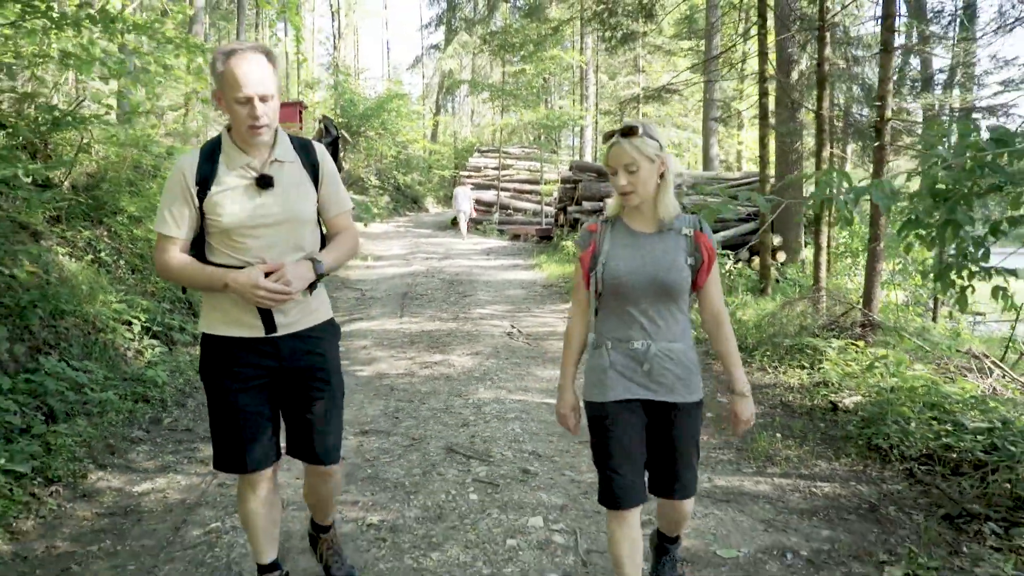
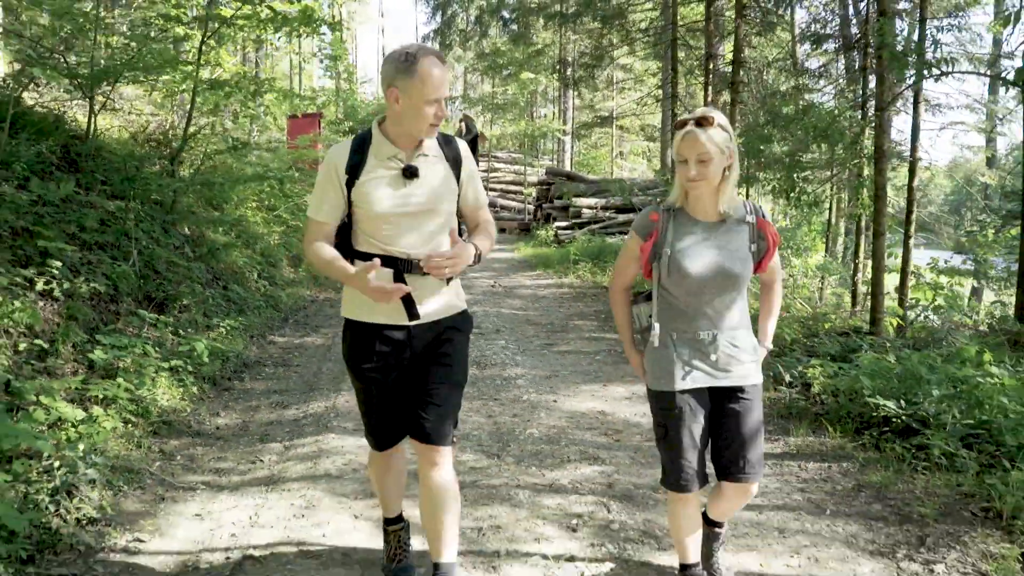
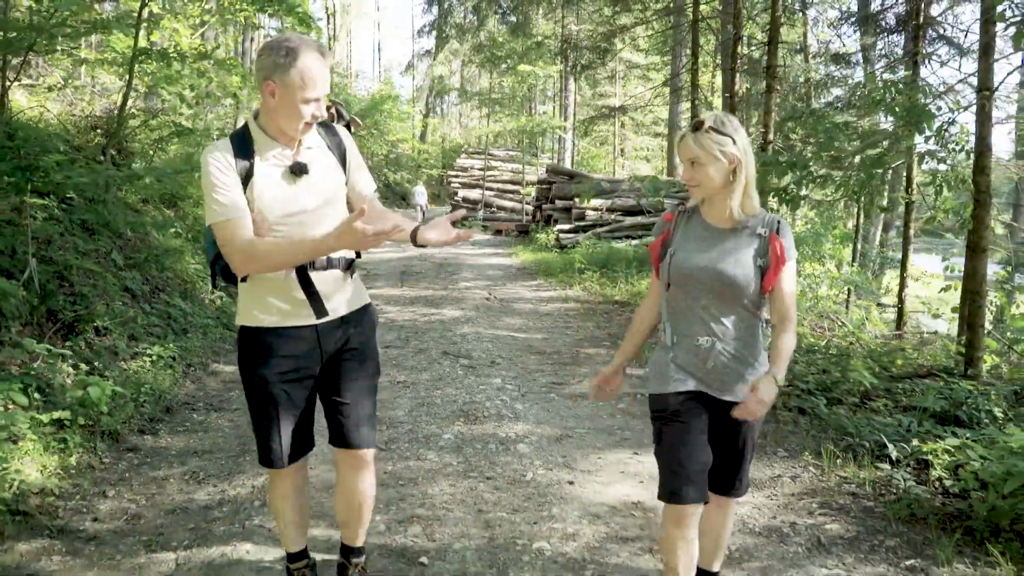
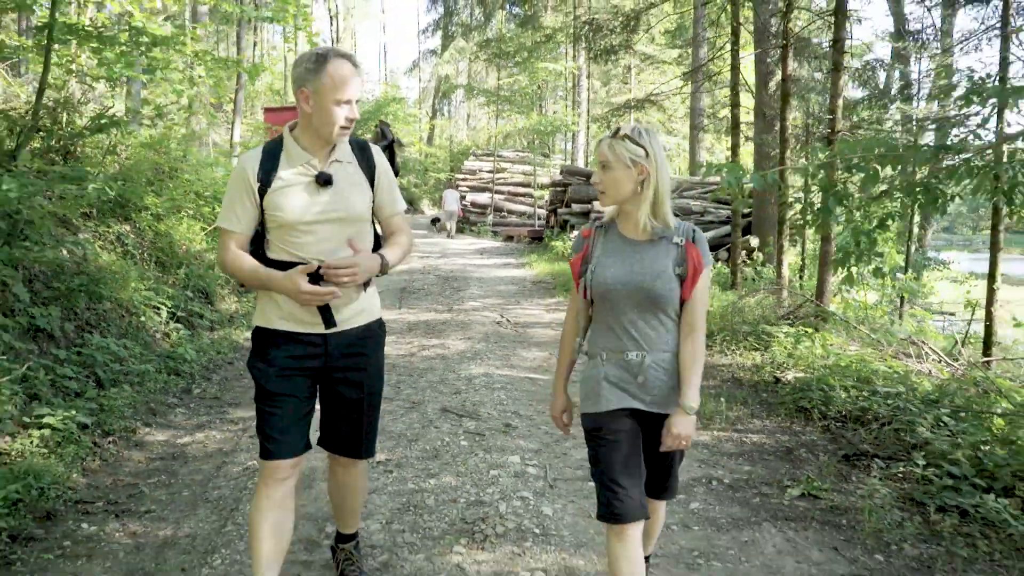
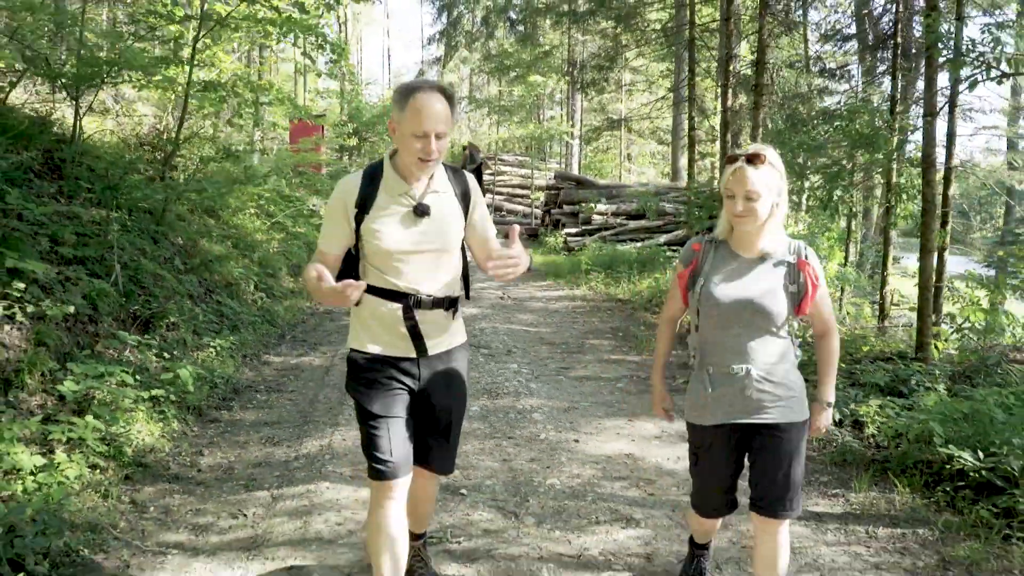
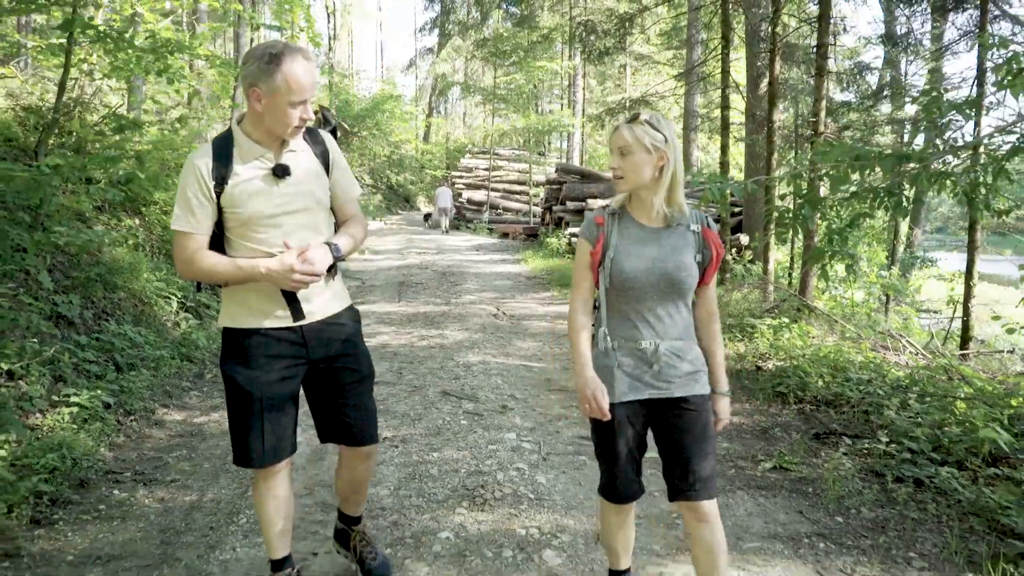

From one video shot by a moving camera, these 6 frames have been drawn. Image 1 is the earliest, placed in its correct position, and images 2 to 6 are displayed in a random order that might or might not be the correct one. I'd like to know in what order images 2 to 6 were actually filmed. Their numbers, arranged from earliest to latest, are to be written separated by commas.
4, 6, 3, 5, 2
